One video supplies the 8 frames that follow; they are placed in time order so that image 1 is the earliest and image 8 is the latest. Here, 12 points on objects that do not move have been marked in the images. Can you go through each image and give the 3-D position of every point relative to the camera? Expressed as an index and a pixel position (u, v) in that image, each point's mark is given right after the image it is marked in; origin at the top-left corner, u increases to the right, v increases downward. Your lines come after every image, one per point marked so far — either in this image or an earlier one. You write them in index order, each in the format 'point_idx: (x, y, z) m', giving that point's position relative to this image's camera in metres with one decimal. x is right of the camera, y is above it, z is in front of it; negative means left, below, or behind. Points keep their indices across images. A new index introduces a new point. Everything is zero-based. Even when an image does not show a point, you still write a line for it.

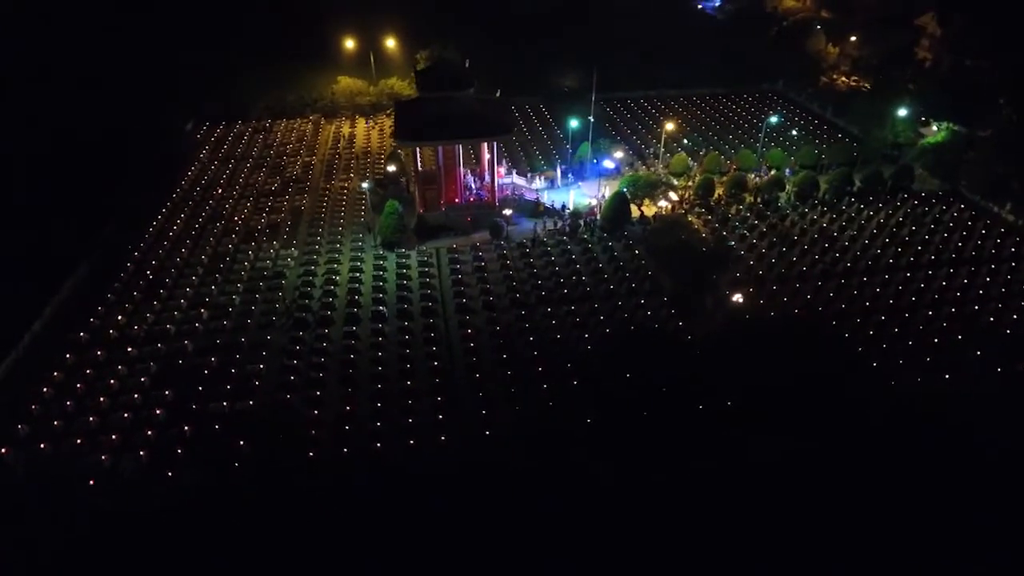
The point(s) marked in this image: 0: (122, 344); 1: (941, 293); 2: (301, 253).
0: (-7.8, -1.1, +14.2) m
1: (+9.9, -0.1, +16.3) m
2: (-5.2, +0.9, +17.2) m
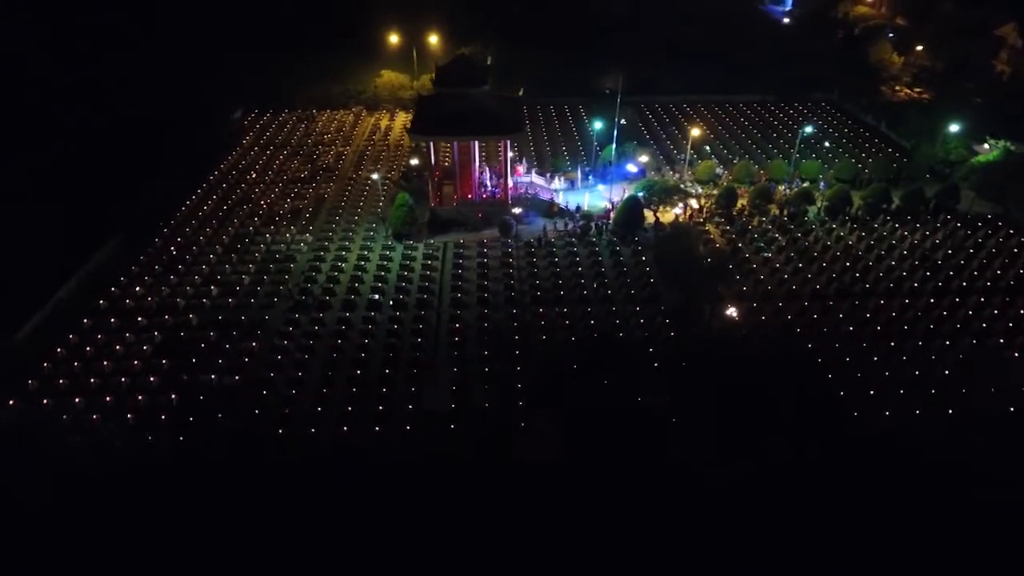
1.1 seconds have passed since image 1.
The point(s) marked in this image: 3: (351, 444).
0: (-8.1, -0.5, +15.2) m
1: (+9.8, -0.8, +15.2) m
2: (-5.0, +1.3, +17.9) m
3: (-2.9, -2.8, +12.4) m
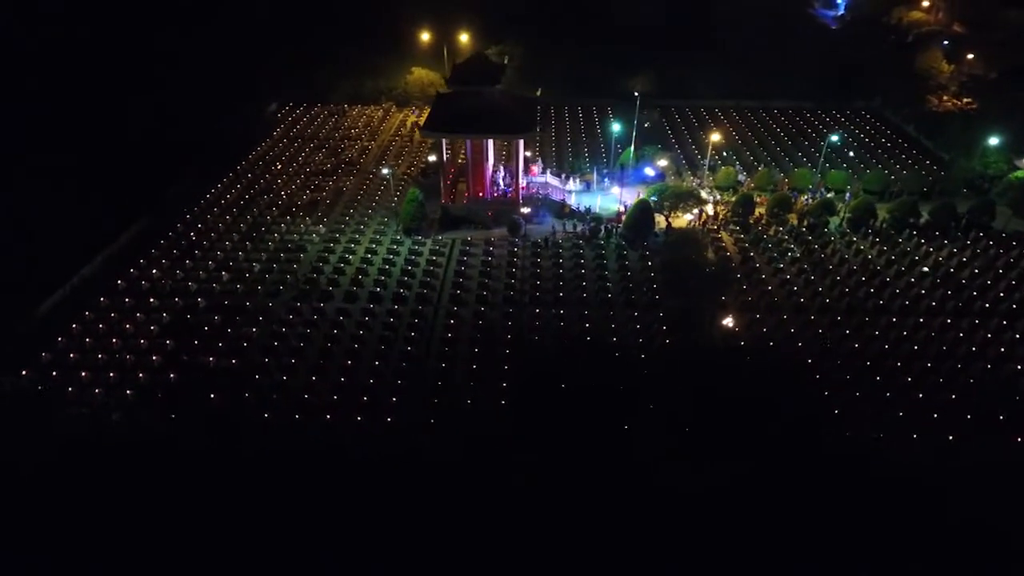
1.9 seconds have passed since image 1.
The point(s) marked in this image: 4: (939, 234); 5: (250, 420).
0: (-8.2, -0.2, +15.8) m
1: (+9.6, -1.2, +14.5) m
2: (-4.8, +1.5, +18.3) m
3: (-3.3, -2.6, +12.6) m
4: (+10.9, +1.4, +18.1) m
5: (-4.8, -2.4, +12.8) m
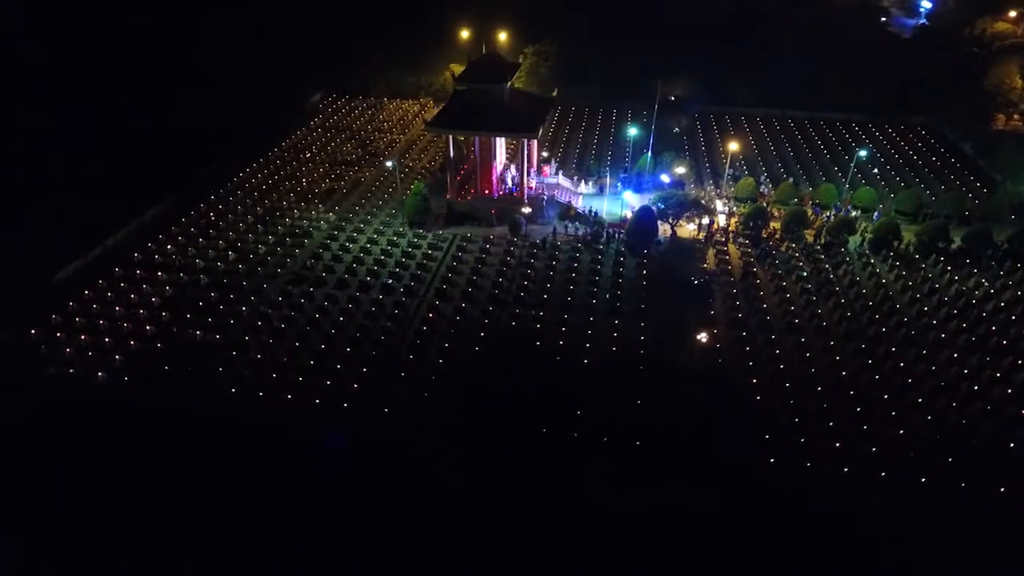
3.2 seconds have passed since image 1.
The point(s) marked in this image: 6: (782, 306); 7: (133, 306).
0: (-8.4, +0.5, +16.8) m
1: (+9.0, -1.8, +13.4) m
2: (-4.7, +1.9, +18.8) m
3: (-4.2, -2.3, +13.1) m
4: (+10.8, +0.6, +16.8) m
5: (-5.6, -2.0, +13.4) m
6: (+5.9, -0.4, +15.6) m
7: (-8.4, -0.4, +15.6) m
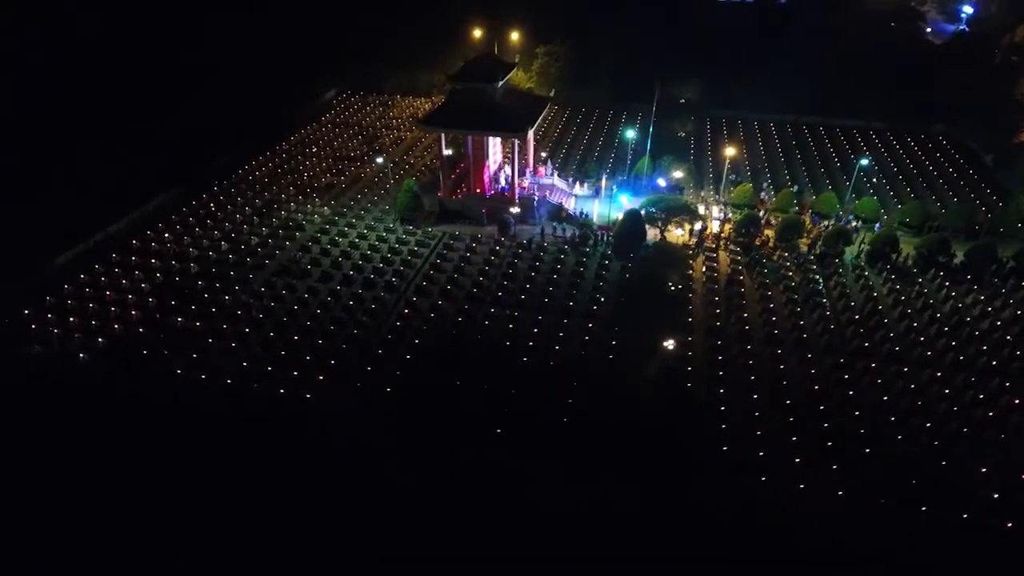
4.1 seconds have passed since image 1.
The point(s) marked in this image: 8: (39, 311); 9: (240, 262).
0: (-8.8, +0.8, +17.3) m
1: (+8.2, -2.2, +12.8) m
2: (-4.9, +2.0, +19.1) m
3: (-4.9, -2.1, +13.3) m
4: (+10.4, +0.2, +16.1) m
5: (-6.4, -1.8, +13.8) m
6: (+5.4, -0.6, +15.2) m
7: (-8.9, -0.1, +16.1) m
8: (-10.3, -0.5, +15.4) m
9: (-6.6, +0.6, +17.1) m
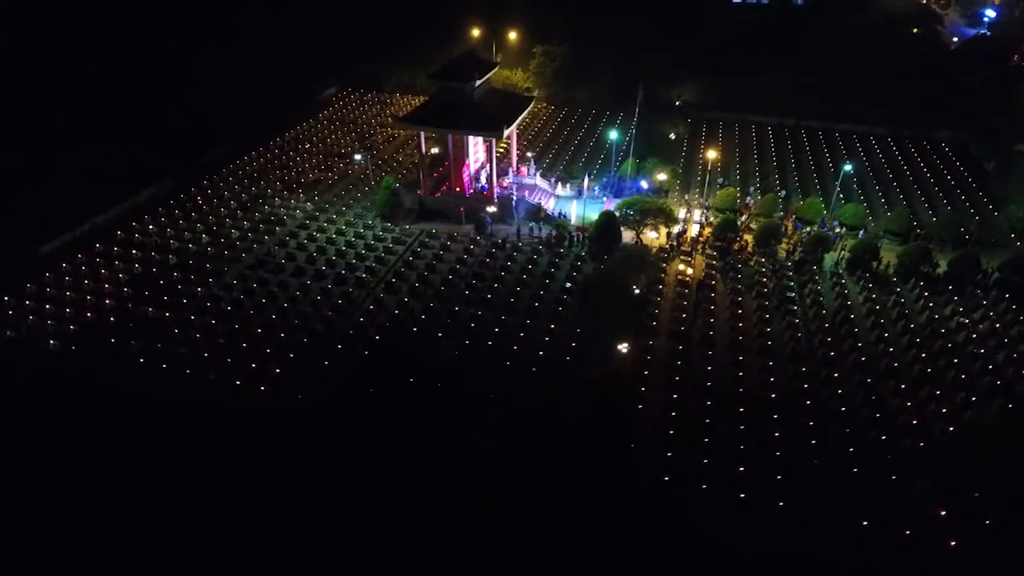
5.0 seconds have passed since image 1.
0: (-9.5, +1.0, +17.7) m
1: (+7.3, -2.3, +12.4) m
2: (-5.4, +2.2, +19.3) m
3: (-5.8, -2.0, +13.5) m
4: (+9.7, 0.0, +15.6) m
5: (-7.2, -1.6, +14.0) m
6: (+4.6, -0.7, +14.9) m
7: (-9.6, +0.2, +16.5) m
8: (-11.1, -0.2, +15.9) m
9: (-7.3, +0.8, +17.4) m
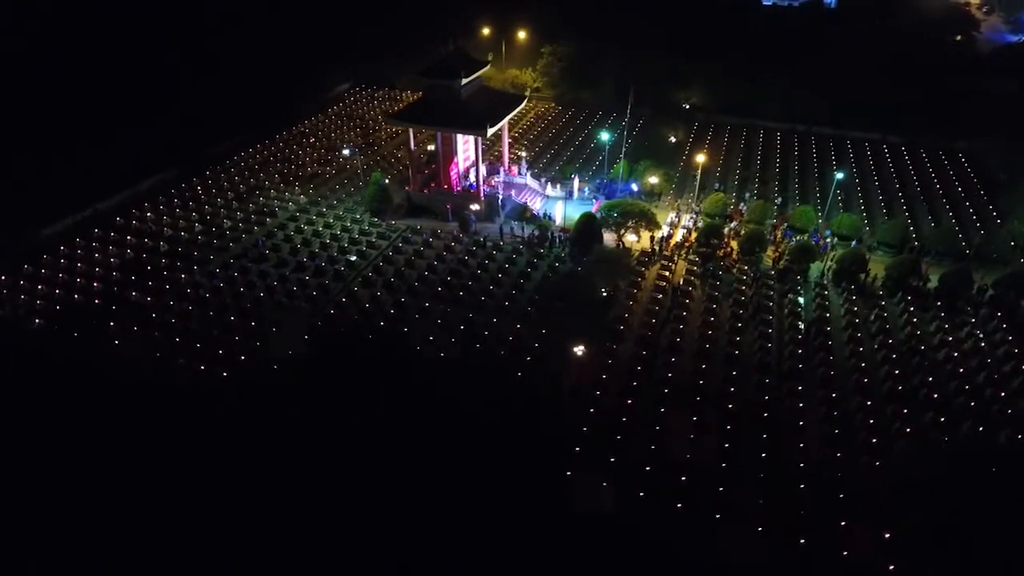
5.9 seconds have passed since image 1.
0: (-9.9, +1.4, +18.3) m
1: (+6.3, -2.6, +11.9) m
2: (-5.7, +2.4, +19.6) m
3: (-6.6, -1.7, +13.9) m
4: (+9.0, -0.3, +14.9) m
5: (-8.0, -1.3, +14.5) m
6: (+3.9, -0.8, +14.6) m
7: (-10.1, +0.6, +17.1) m
8: (-11.6, +0.3, +16.6) m
9: (-7.7, +1.1, +17.9) m
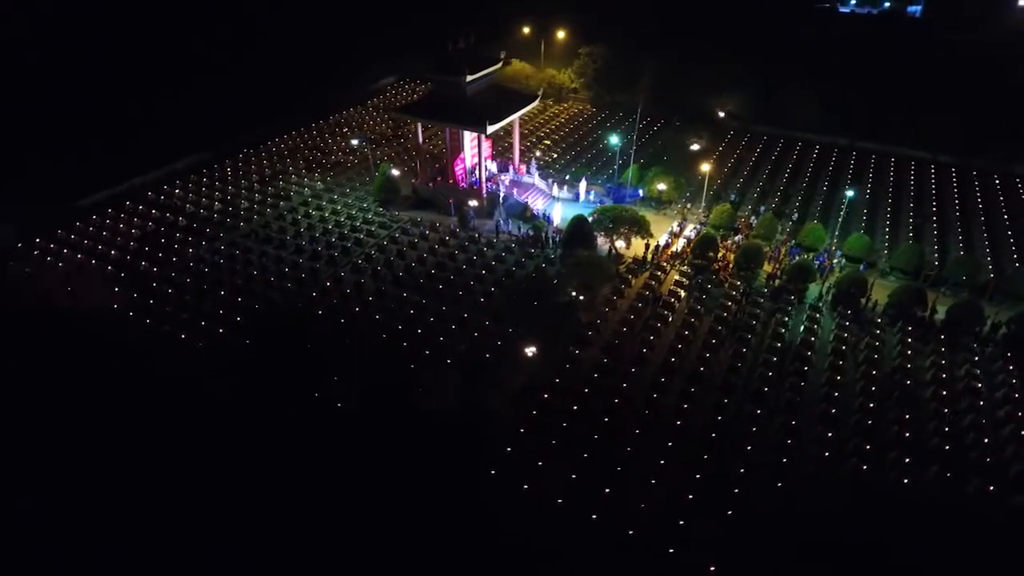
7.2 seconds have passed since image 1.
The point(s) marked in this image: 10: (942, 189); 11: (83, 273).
0: (-9.8, +2.2, +19.5) m
1: (+5.1, -2.9, +11.0) m
2: (-5.4, +2.9, +20.2) m
3: (-7.4, -1.1, +14.7) m
4: (+8.4, -1.0, +13.7) m
5: (-8.6, -0.6, +15.4) m
6: (+3.2, -1.1, +14.0) m
7: (-10.2, +1.4, +18.3) m
8: (-11.8, +1.2, +18.0) m
9: (-7.7, +1.8, +18.7) m
10: (+11.4, +2.7, +18.7) m
11: (-10.2, +0.3, +16.7) m
